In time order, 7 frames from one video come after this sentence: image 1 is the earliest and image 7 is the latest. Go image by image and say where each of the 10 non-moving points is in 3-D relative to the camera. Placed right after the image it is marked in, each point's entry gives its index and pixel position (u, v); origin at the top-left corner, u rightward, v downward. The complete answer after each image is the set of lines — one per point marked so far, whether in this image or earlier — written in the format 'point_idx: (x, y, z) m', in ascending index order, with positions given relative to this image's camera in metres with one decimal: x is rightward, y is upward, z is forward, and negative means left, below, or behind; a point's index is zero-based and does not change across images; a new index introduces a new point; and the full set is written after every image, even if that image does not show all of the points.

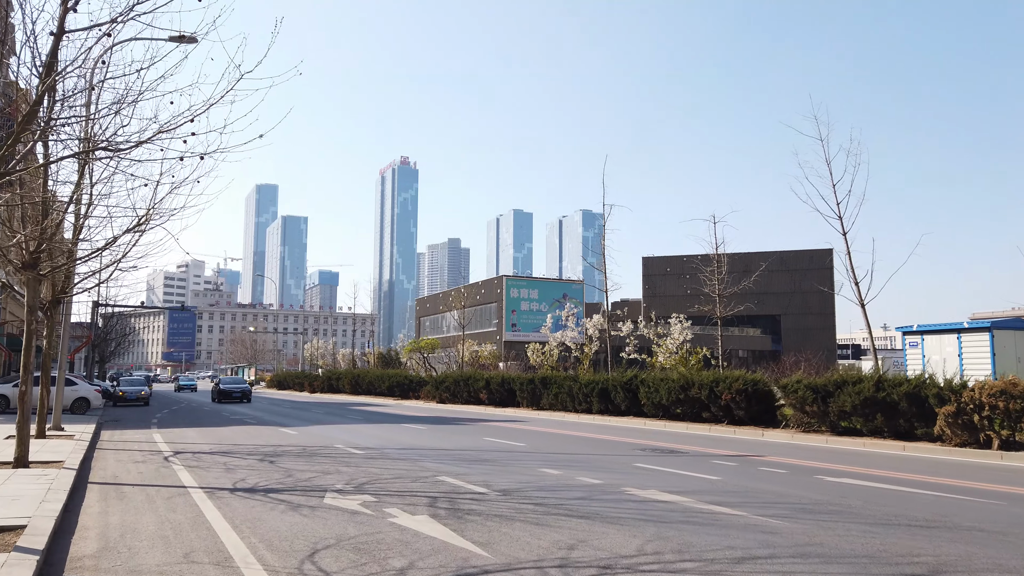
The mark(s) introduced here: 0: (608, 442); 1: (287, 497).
0: (+2.1, -3.3, +16.6) m
1: (-2.9, -2.7, +9.9) m
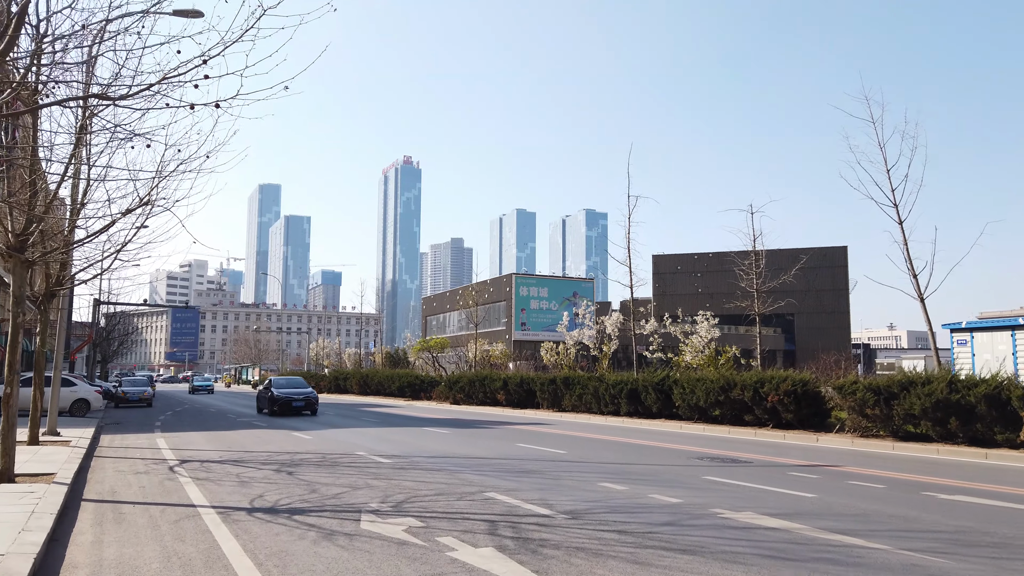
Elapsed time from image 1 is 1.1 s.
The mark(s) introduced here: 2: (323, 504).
0: (+2.9, -3.2, +15.0) m
1: (-2.1, -2.5, +8.3) m
2: (-2.3, -2.6, +9.3) m
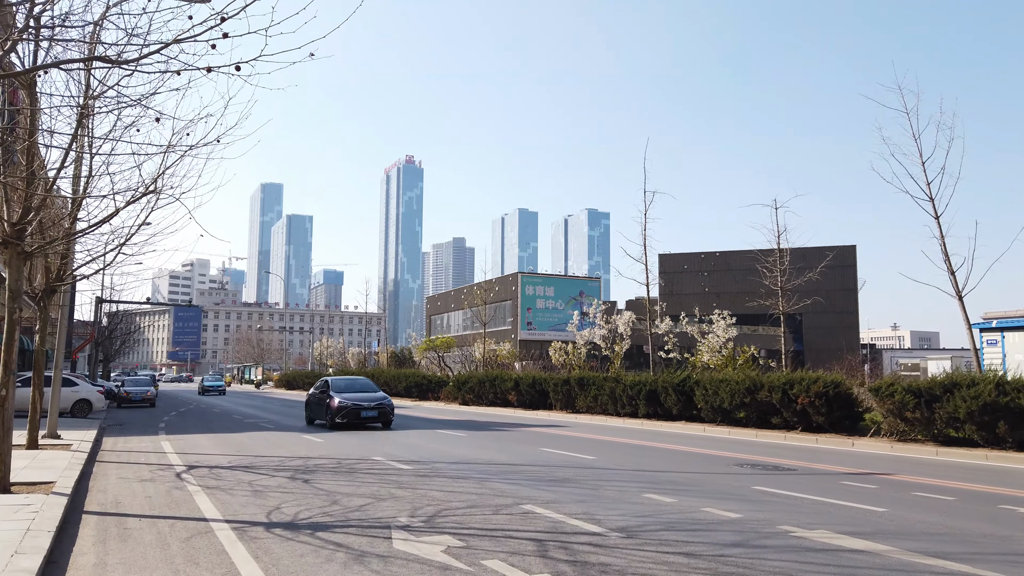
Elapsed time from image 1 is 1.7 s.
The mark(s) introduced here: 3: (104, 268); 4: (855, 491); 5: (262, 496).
0: (+3.4, -3.1, +14.2) m
1: (-1.6, -2.4, +7.5) m
2: (-1.8, -2.5, +8.5) m
3: (-7.9, +0.4, +15.0) m
4: (+4.6, -2.7, +10.4) m
5: (-3.2, -2.7, +10.0) m
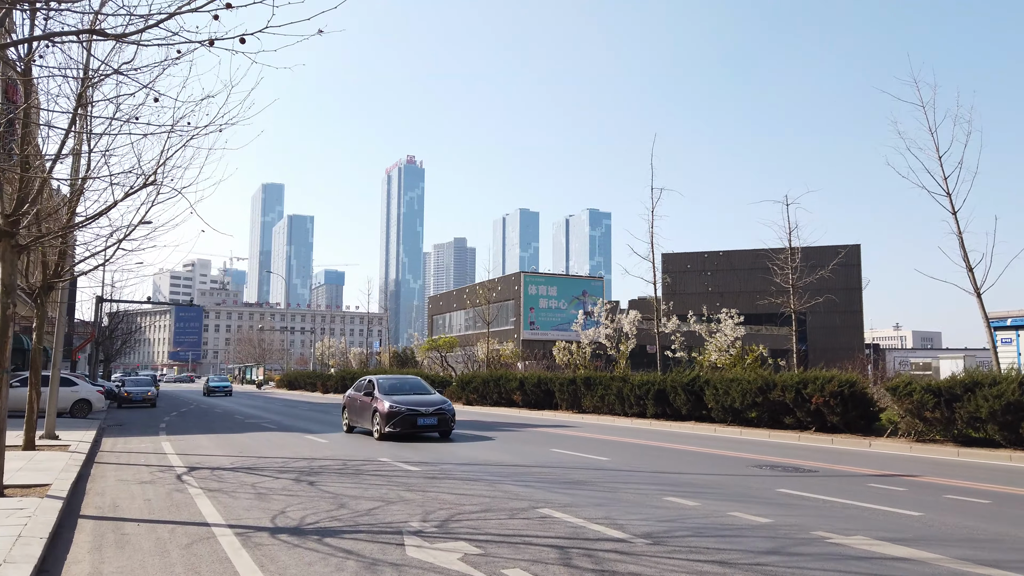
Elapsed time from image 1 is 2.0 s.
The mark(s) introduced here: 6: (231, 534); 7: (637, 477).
0: (+3.5, -3.0, +13.8) m
1: (-1.5, -2.3, +7.1) m
2: (-1.6, -2.5, +8.1) m
3: (-7.7, +0.4, +14.6) m
4: (+4.8, -2.7, +10.0) m
5: (-3.1, -2.6, +9.6) m
6: (-2.7, -2.4, +7.4) m
7: (+1.8, -2.7, +11.2) m
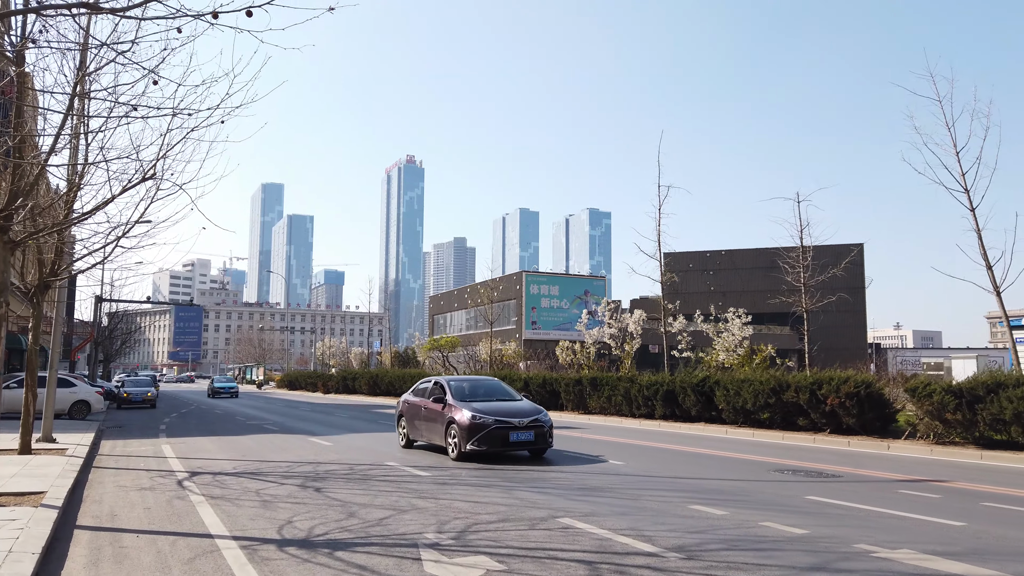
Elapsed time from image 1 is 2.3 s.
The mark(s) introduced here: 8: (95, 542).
0: (+3.7, -3.0, +13.3) m
1: (-1.3, -2.3, +6.7) m
2: (-1.4, -2.4, +7.7) m
3: (-7.5, +0.4, +14.1) m
4: (+5.0, -2.6, +9.6) m
5: (-2.9, -2.6, +9.2) m
6: (-2.5, -2.3, +7.0) m
7: (+2.0, -2.7, +10.8) m
8: (-4.0, -2.4, +7.3) m
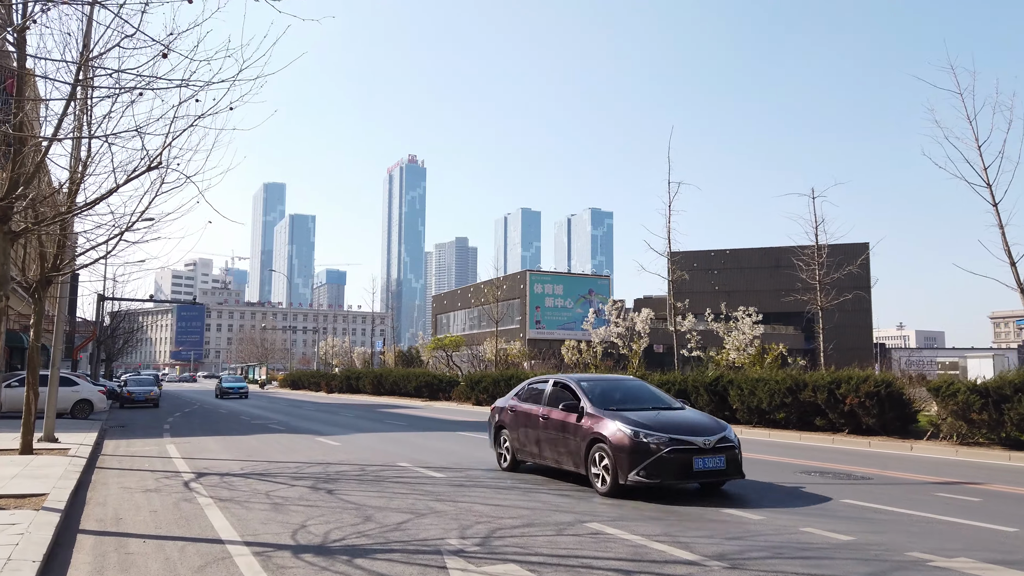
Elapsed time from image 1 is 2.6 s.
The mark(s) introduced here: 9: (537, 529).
0: (+4.0, -2.9, +12.9) m
1: (-1.0, -2.3, +6.3) m
2: (-1.2, -2.4, +7.3) m
3: (-7.3, +0.5, +13.7) m
4: (+5.3, -2.6, +9.1) m
5: (-2.6, -2.5, +8.8) m
6: (-2.2, -2.3, +6.6) m
7: (+2.3, -2.6, +10.4) m
8: (-3.7, -2.3, +6.9) m
9: (+0.2, -2.4, +7.6) m
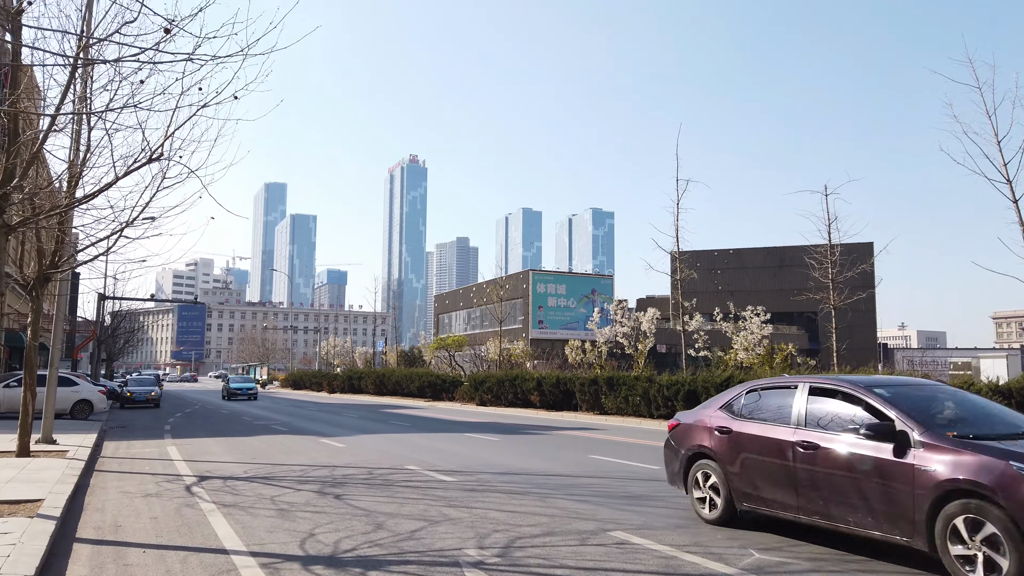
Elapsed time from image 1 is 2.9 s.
0: (+4.2, -2.9, +12.5) m
1: (-0.8, -2.2, +5.9) m
2: (-1.0, -2.3, +6.9) m
3: (-7.1, +0.6, +13.3) m
4: (+5.5, -2.5, +8.7) m
5: (-2.4, -2.5, +8.4) m
6: (-2.1, -2.2, +6.2) m
7: (+2.5, -2.6, +10.0) m
8: (-3.5, -2.3, +6.5) m
9: (+0.4, -2.3, +7.2) m
